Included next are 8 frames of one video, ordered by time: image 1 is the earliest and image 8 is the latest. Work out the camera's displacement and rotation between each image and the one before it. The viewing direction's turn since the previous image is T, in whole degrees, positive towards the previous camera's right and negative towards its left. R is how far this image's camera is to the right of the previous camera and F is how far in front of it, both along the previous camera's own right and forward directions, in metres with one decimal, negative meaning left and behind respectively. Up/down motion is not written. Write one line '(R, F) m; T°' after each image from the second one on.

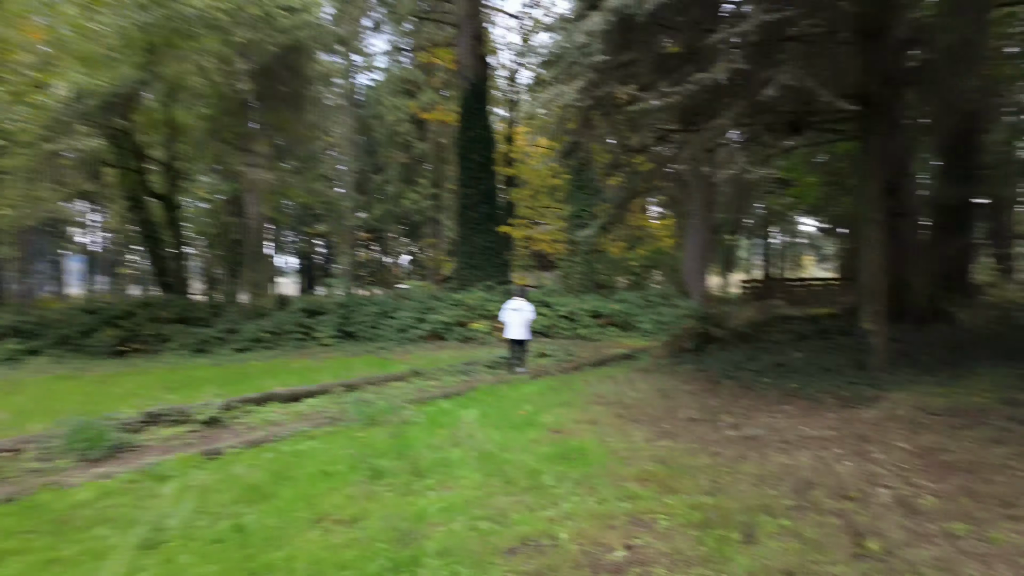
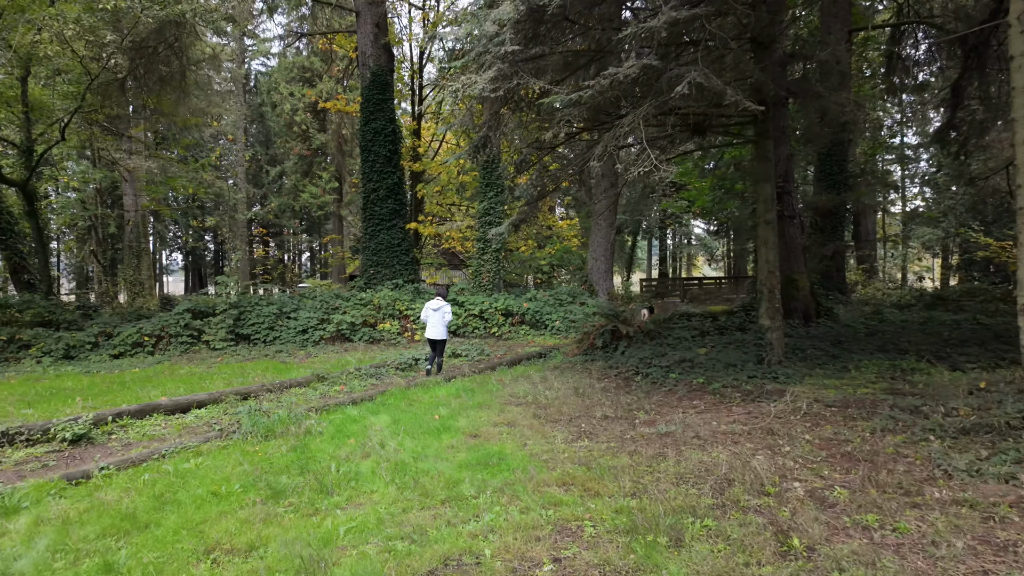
(-0.1, +0.2) m; +9°
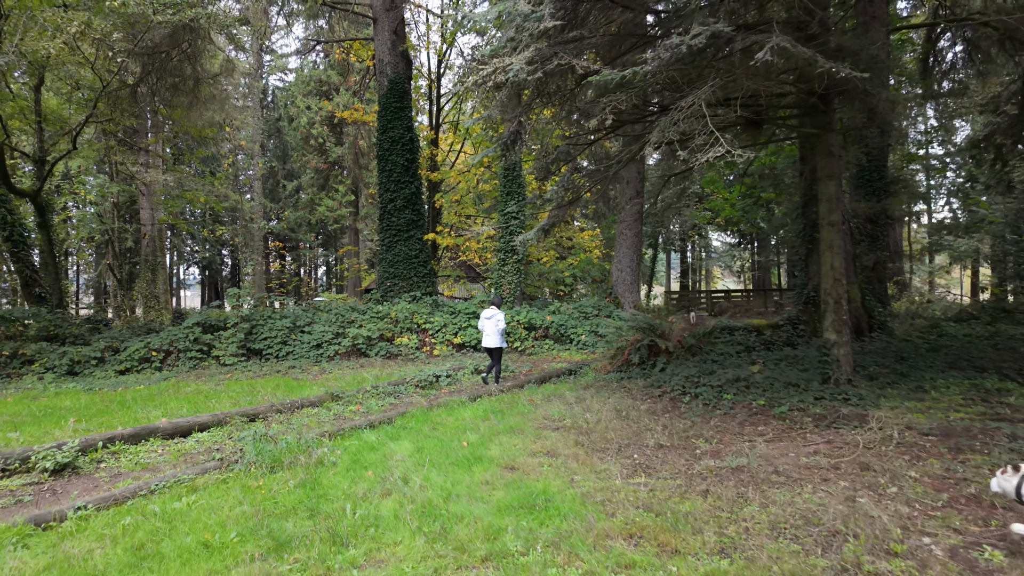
(-0.2, +0.6) m; -1°
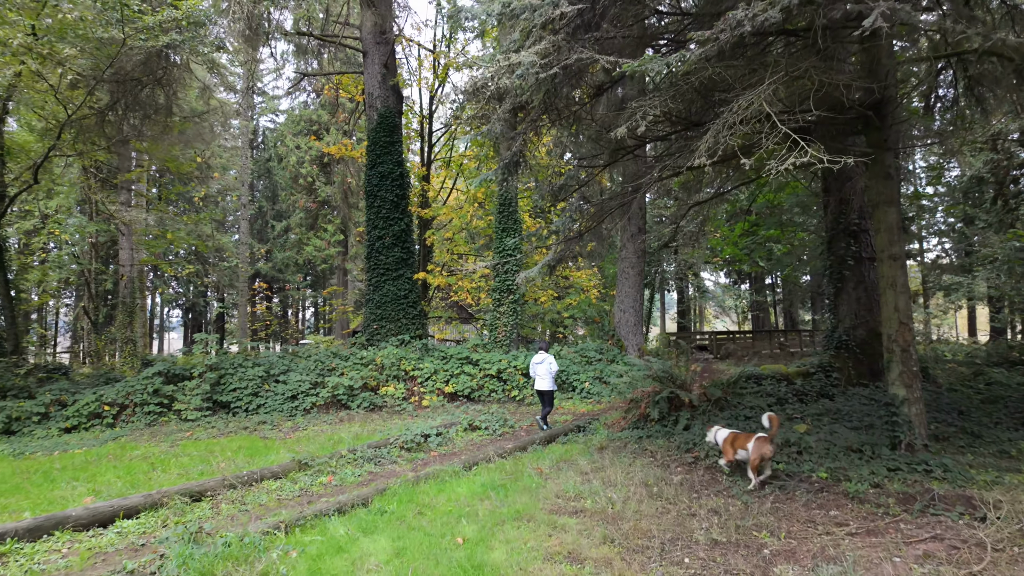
(-0.1, +0.9) m; +1°
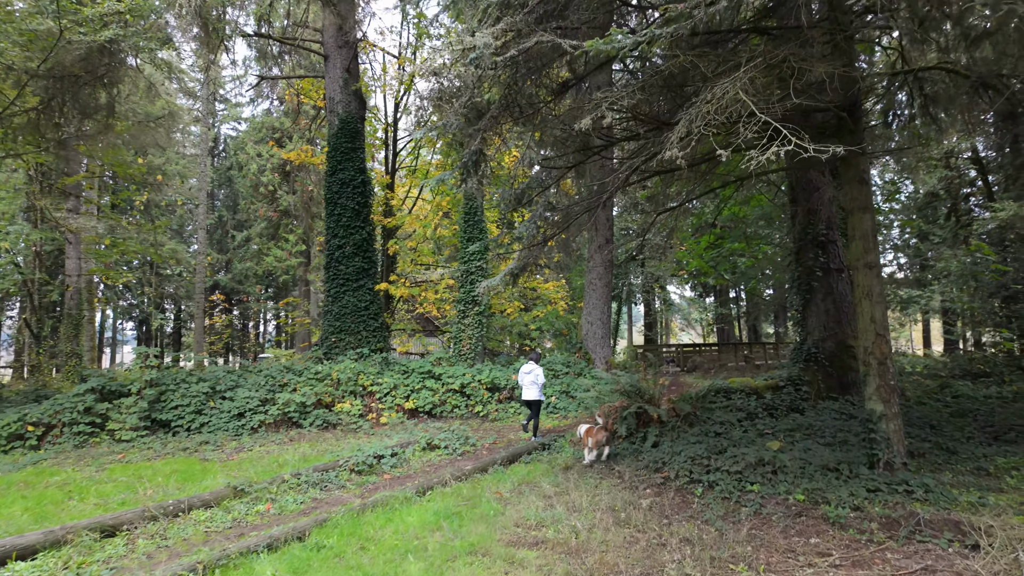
(+0.1, +0.4) m; +3°
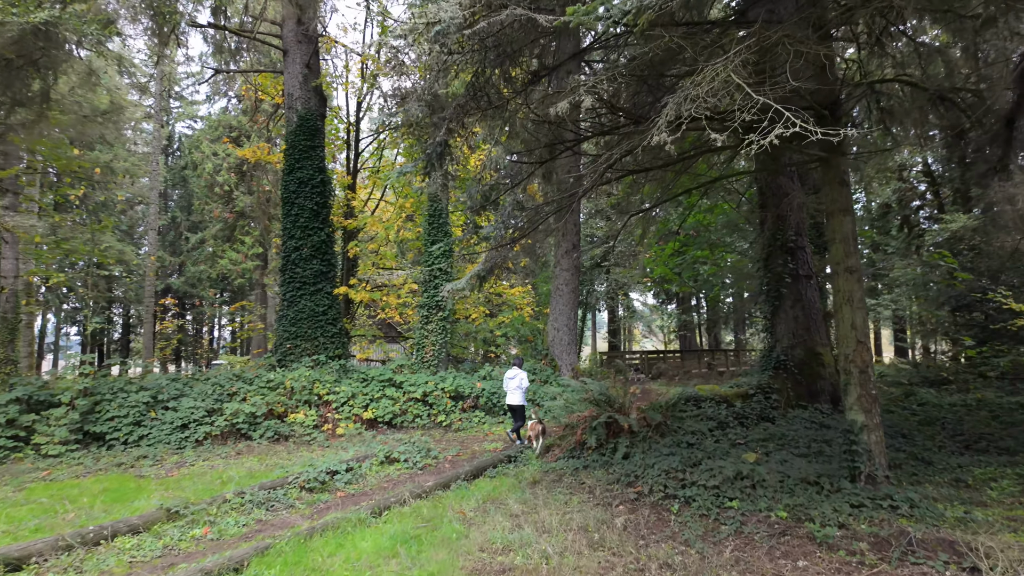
(0.0, +0.3) m; +3°
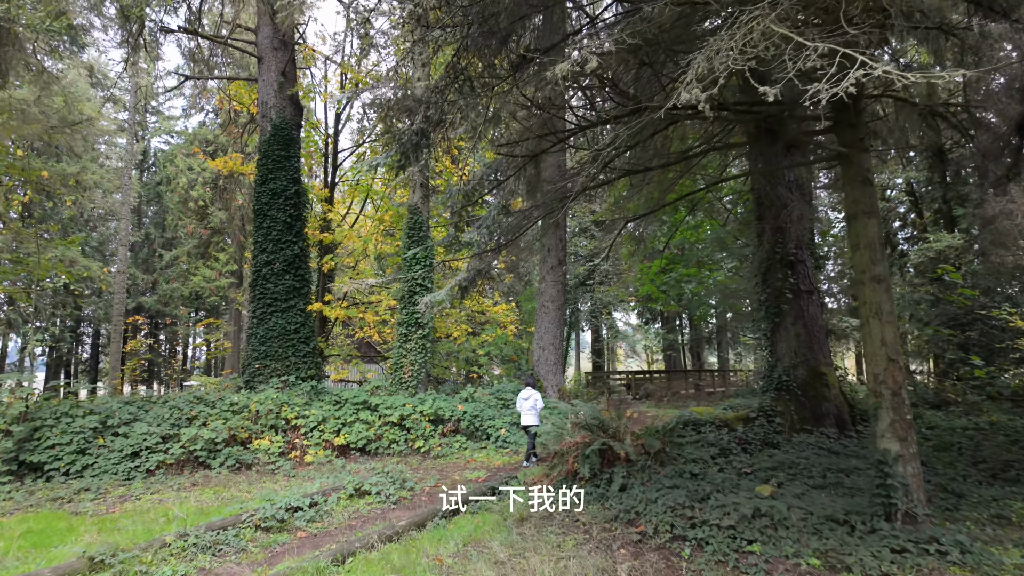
(0.0, +0.5) m; +2°
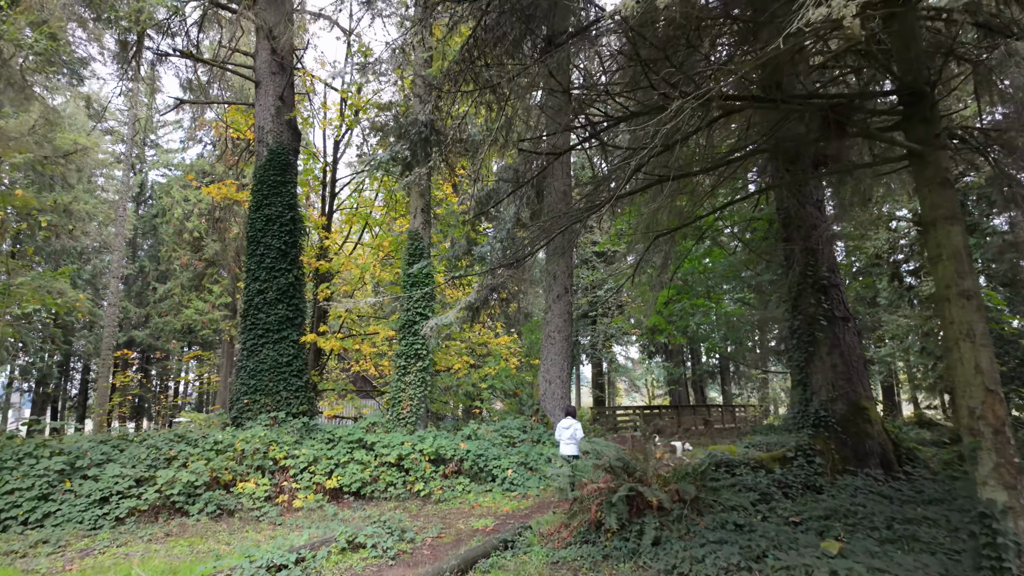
(-0.2, +0.6) m; 0°
